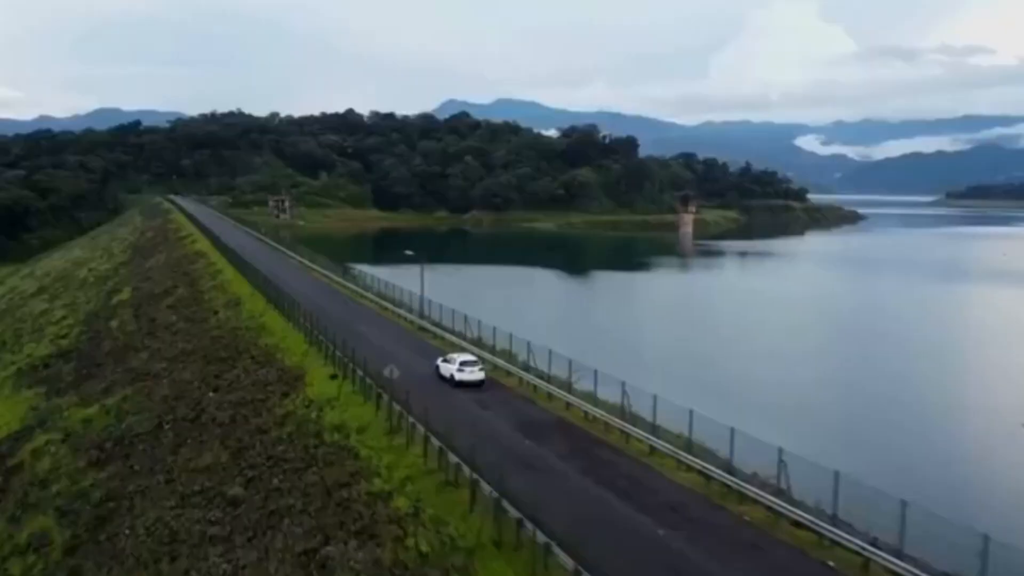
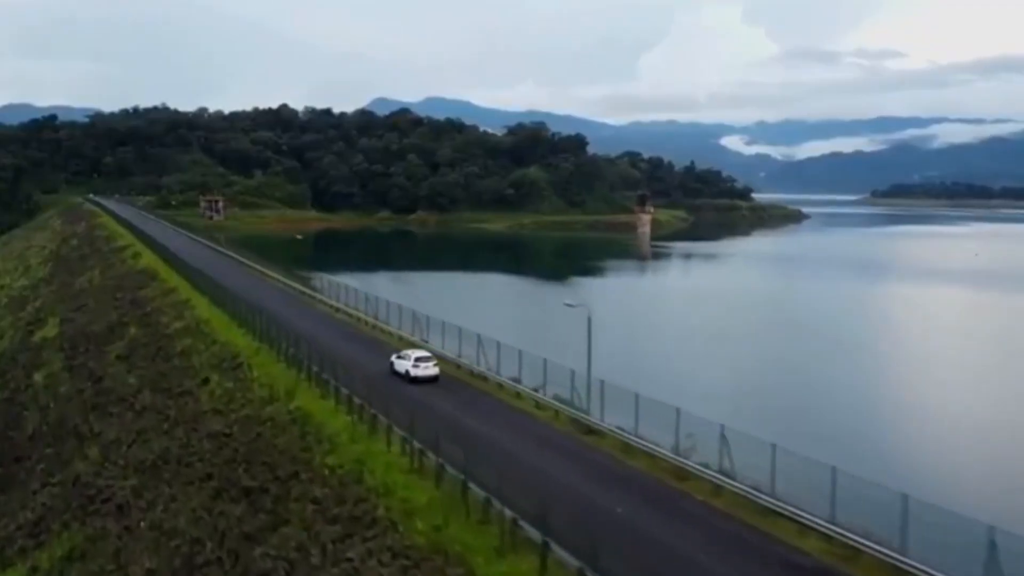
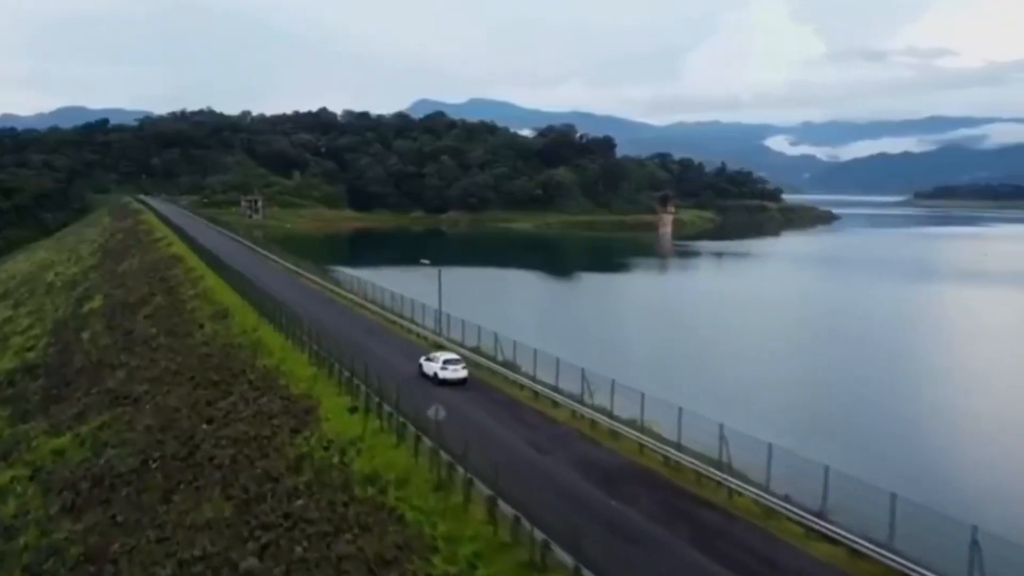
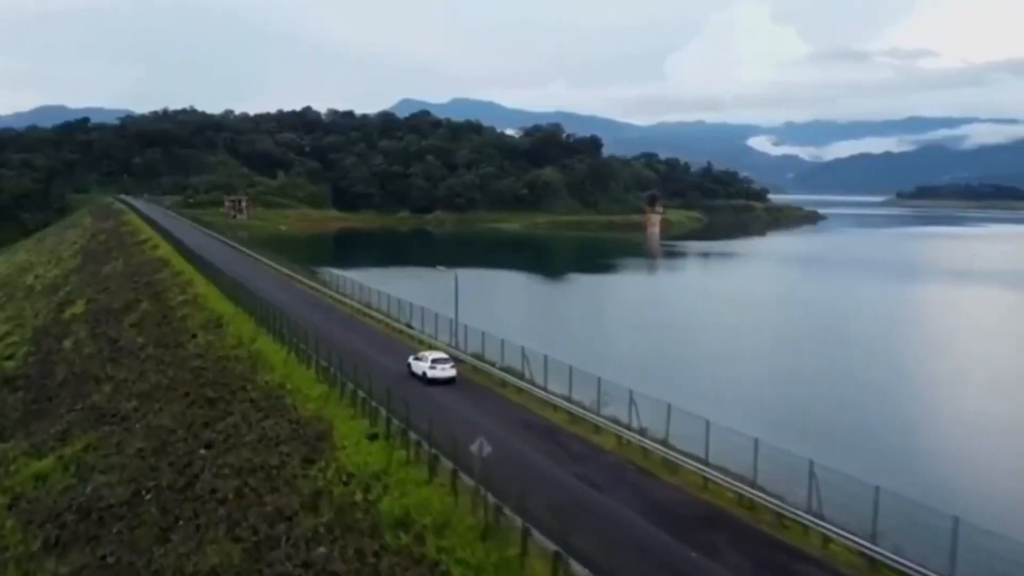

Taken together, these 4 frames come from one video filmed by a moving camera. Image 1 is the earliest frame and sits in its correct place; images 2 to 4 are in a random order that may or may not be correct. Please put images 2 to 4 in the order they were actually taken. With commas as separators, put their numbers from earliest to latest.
3, 4, 2
